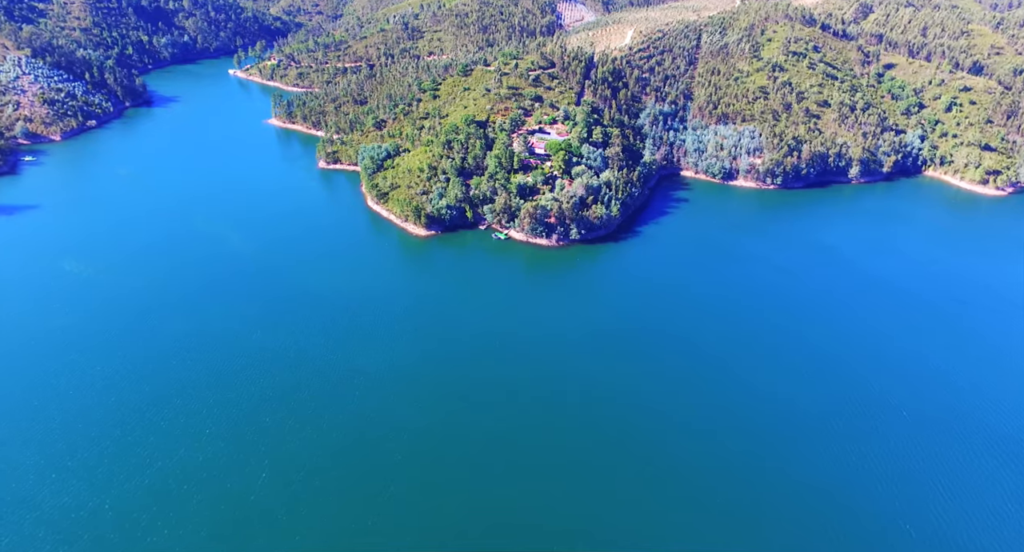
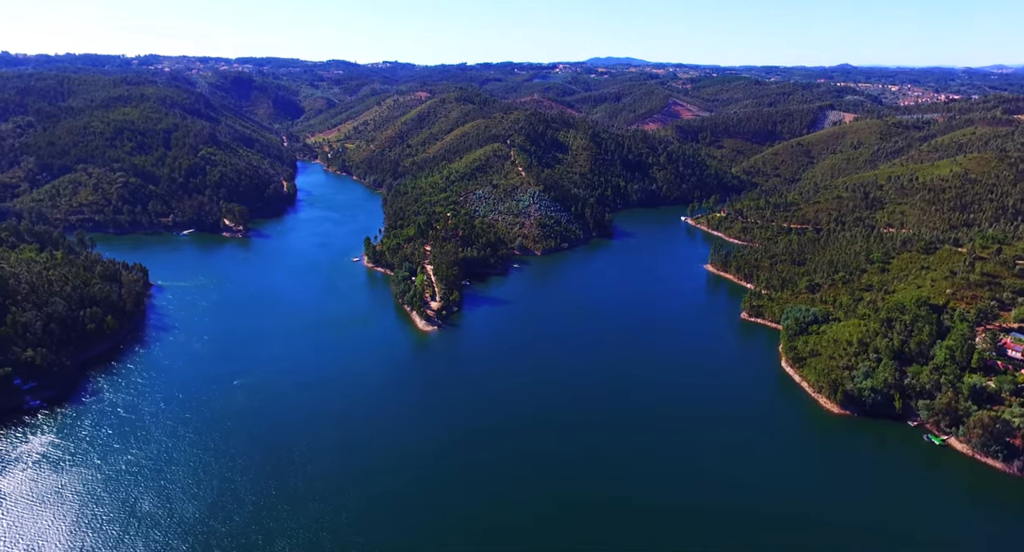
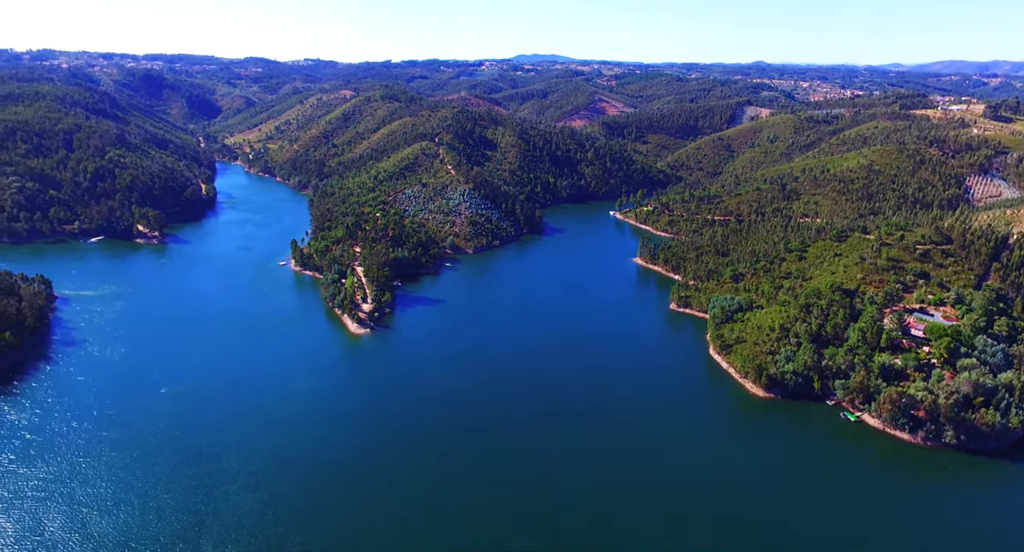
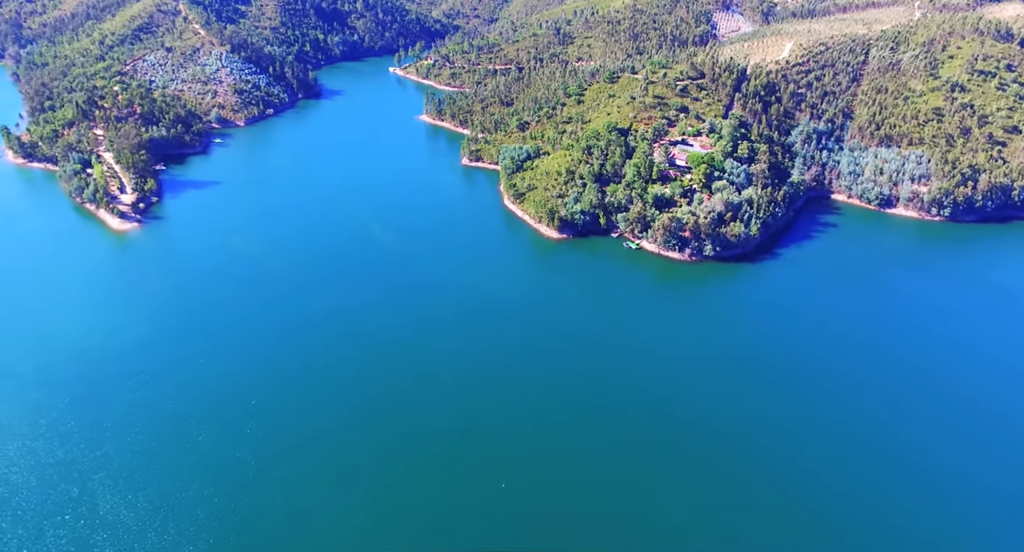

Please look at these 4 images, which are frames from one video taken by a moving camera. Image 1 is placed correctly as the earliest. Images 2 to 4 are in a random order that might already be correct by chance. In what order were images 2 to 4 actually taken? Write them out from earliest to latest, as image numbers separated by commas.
4, 3, 2
